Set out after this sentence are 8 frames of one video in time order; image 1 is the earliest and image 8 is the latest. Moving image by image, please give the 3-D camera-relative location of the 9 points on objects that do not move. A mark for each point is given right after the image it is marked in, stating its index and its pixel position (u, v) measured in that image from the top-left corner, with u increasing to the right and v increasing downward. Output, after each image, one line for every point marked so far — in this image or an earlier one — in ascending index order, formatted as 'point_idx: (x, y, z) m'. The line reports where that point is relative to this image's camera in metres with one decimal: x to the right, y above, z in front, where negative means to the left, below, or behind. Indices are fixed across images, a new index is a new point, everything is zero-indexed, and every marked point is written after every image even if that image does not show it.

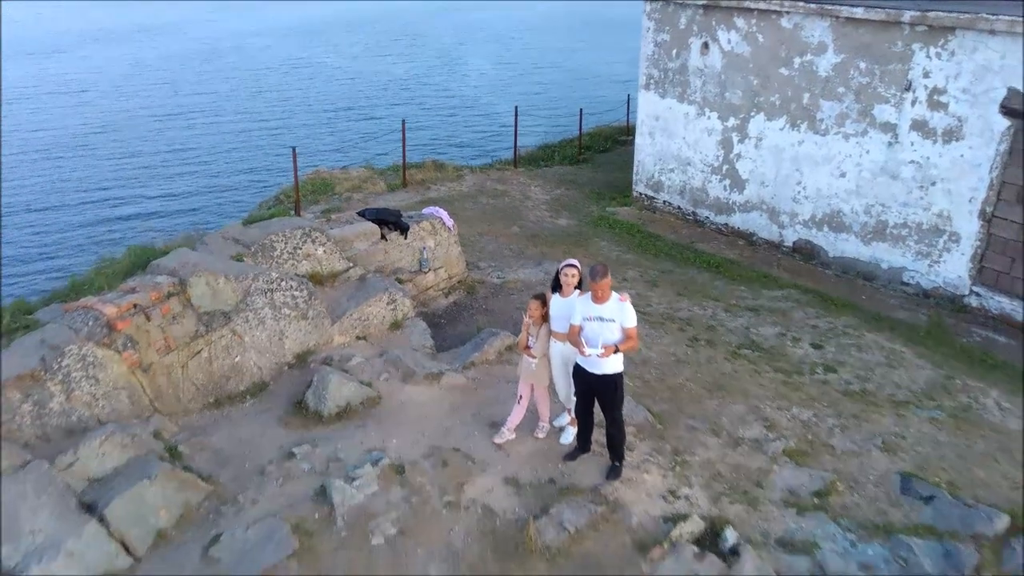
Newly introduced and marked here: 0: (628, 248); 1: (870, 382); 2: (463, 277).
0: (+0.9, +0.3, +8.4) m
1: (+1.9, -0.5, +5.6) m
2: (-0.3, +0.1, +6.9) m
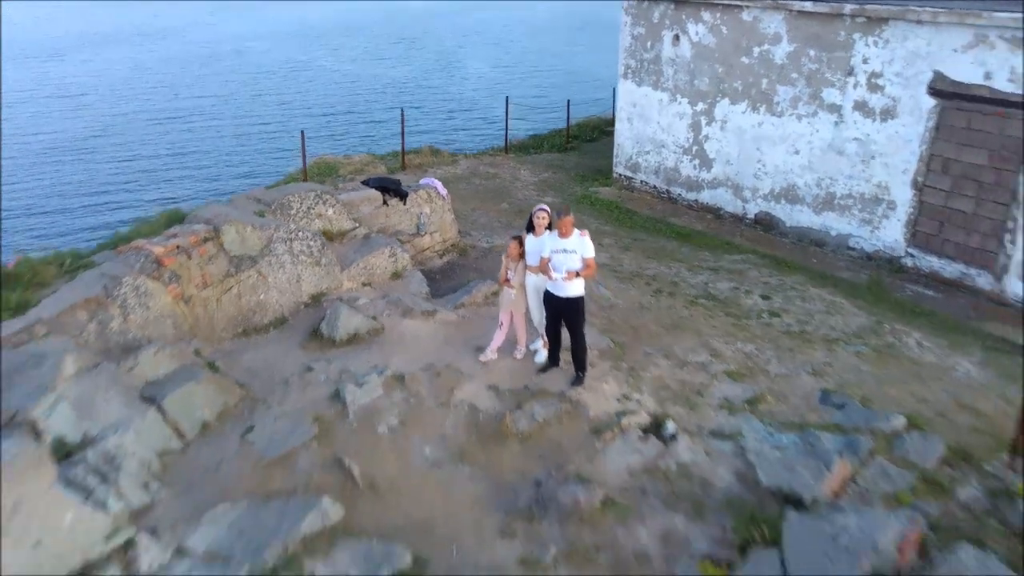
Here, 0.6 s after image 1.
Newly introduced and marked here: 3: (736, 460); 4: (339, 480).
0: (+0.8, +0.6, +9.2) m
1: (+1.8, -0.2, +6.4) m
2: (-0.4, +0.3, +7.7) m
3: (+0.9, -0.8, +4.6) m
4: (-0.7, -0.8, +4.3) m
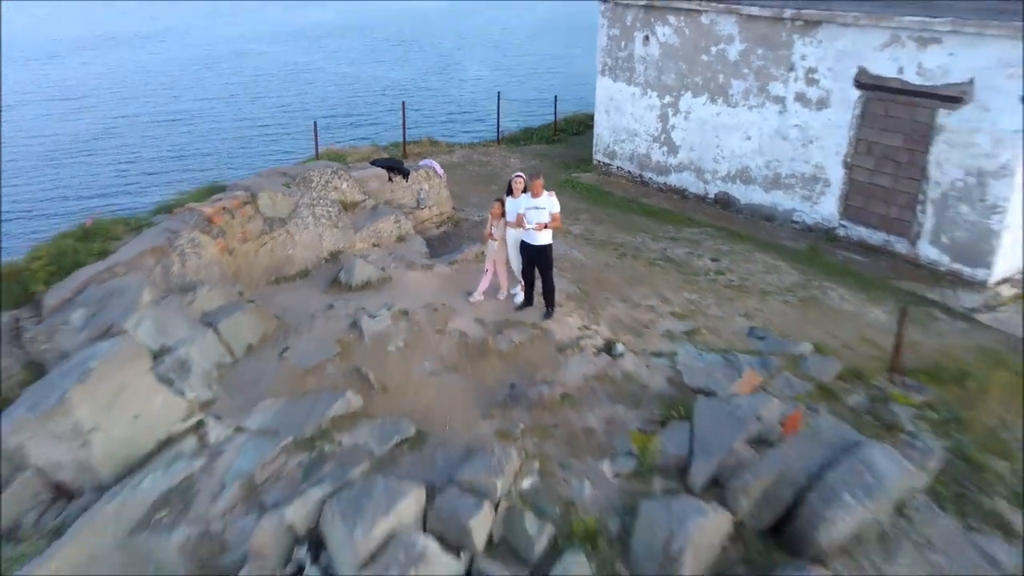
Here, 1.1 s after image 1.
0: (+0.7, +0.8, +10.4) m
1: (+1.7, 0.0, +7.6) m
2: (-0.5, +0.6, +8.9) m
3: (+0.8, -0.5, +5.8) m
4: (-0.8, -0.5, +5.5) m
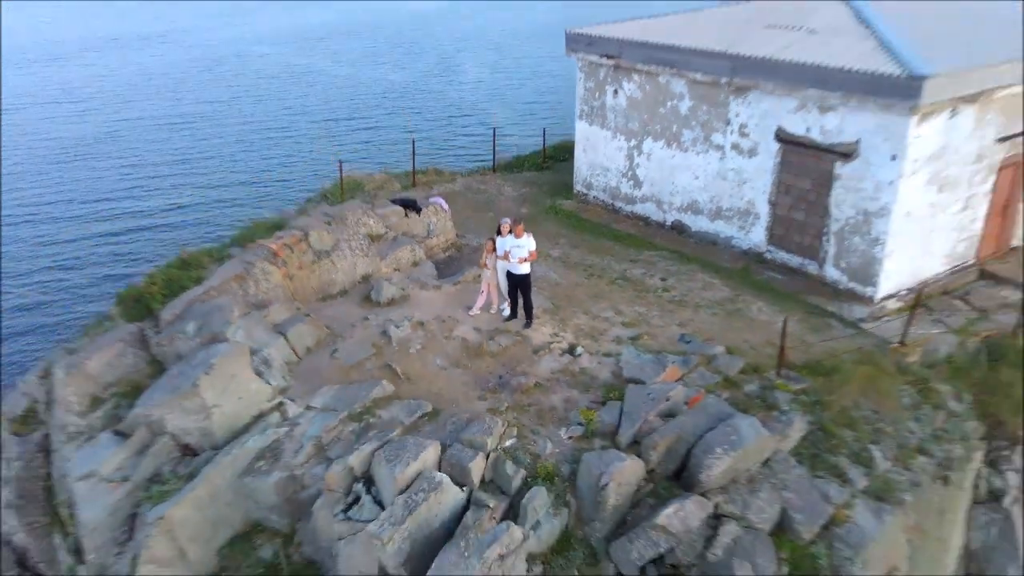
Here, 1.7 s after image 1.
0: (+0.6, +0.7, +12.5) m
1: (+1.6, -0.1, +9.8) m
2: (-0.6, +0.5, +11.1) m
3: (+0.7, -0.6, +7.9) m
4: (-0.9, -0.6, +7.6) m
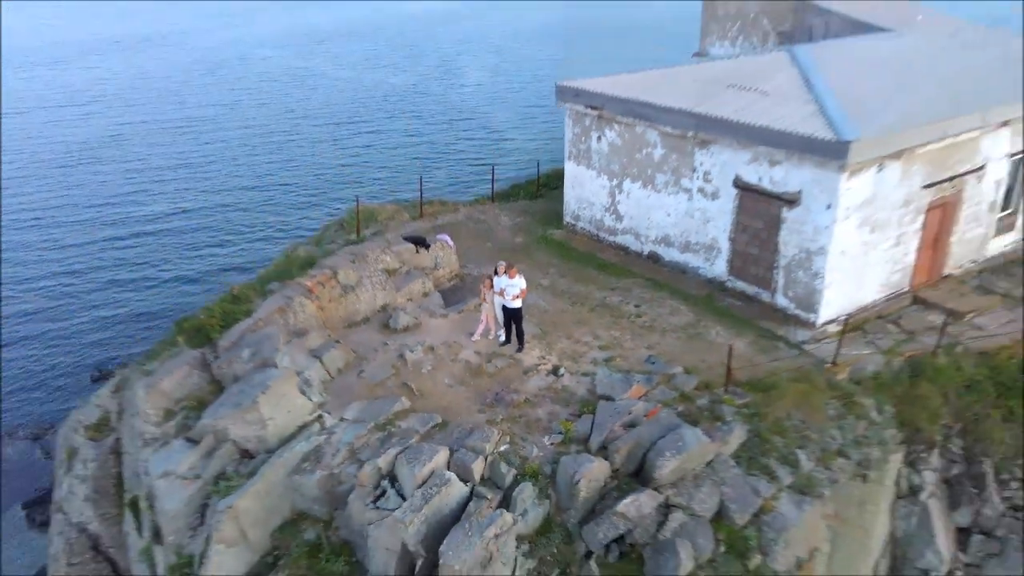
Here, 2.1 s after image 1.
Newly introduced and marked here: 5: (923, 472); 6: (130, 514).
0: (+0.6, +0.4, +14.2) m
1: (+1.5, -0.4, +11.5) m
2: (-0.6, +0.2, +12.8) m
3: (+0.7, -0.9, +9.6) m
4: (-0.9, -0.9, +9.3) m
5: (+4.2, -1.8, +10.7) m
6: (-3.6, -2.1, +10.0) m
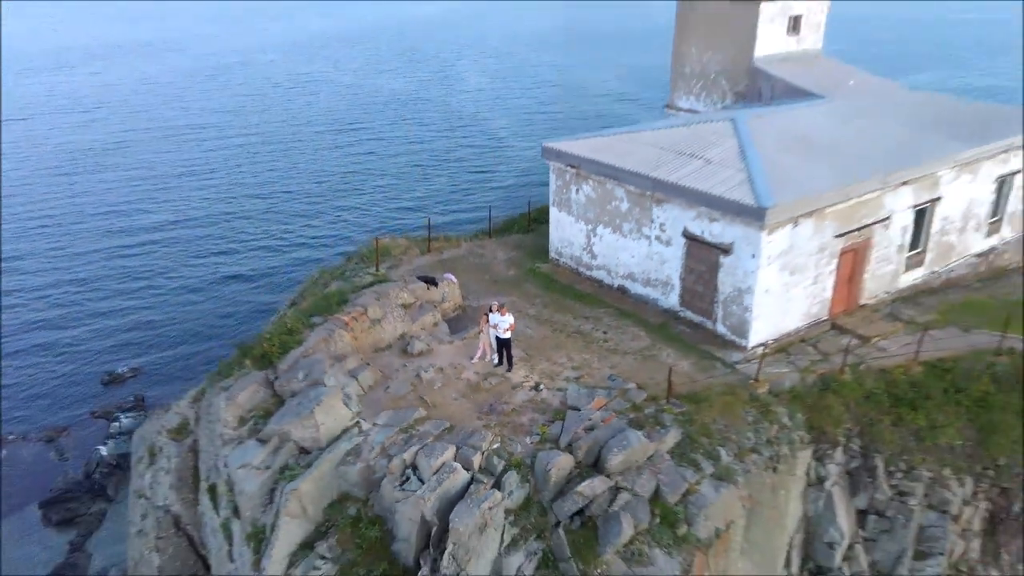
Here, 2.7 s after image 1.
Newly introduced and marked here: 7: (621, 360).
0: (+0.5, 0.0, +17.1) m
1: (+1.4, -0.8, +14.4) m
2: (-0.8, -0.2, +15.7) m
3: (+0.6, -1.3, +12.5) m
4: (-1.0, -1.3, +12.2) m
5: (+4.0, -2.3, +13.6) m
6: (-3.7, -2.5, +12.9) m
7: (+1.4, -1.0, +14.2) m
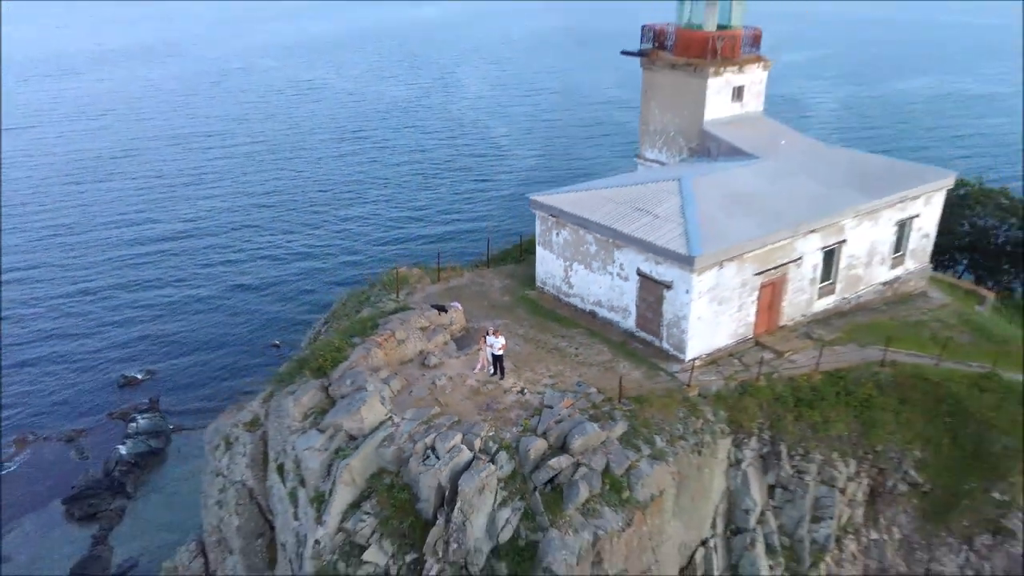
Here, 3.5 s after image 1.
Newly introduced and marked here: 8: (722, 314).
0: (+0.3, -0.5, +21.5) m
1: (+1.3, -1.3, +18.7) m
2: (-0.9, -0.7, +20.0) m
3: (+0.5, -1.8, +16.9) m
4: (-1.2, -1.8, +16.6) m
5: (+3.9, -2.7, +17.9) m
6: (-3.8, -3.0, +17.2) m
7: (+1.3, -1.4, +18.6) m
8: (+3.7, -0.5, +18.9) m
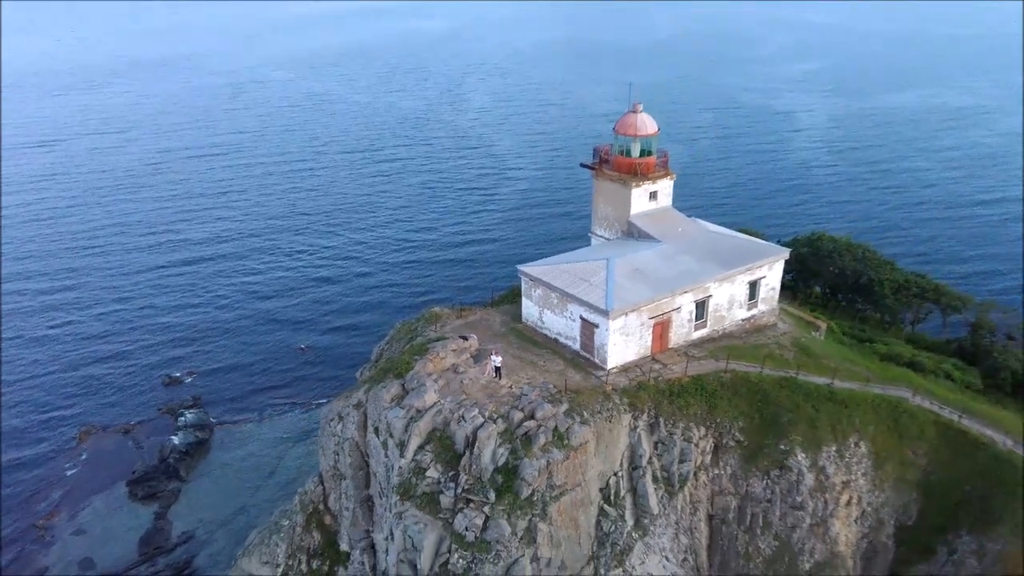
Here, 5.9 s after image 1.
0: (+0.2, -1.6, +34.9) m
1: (+1.1, -2.4, +32.1) m
2: (-1.1, -1.9, +33.4) m
3: (+0.3, -3.0, +30.3) m
4: (-1.3, -3.0, +30.0) m
5: (+3.7, -3.9, +31.3) m
6: (-4.0, -4.1, +30.6) m
7: (+1.1, -2.6, +32.0) m
8: (+3.5, -1.6, +32.3) m
